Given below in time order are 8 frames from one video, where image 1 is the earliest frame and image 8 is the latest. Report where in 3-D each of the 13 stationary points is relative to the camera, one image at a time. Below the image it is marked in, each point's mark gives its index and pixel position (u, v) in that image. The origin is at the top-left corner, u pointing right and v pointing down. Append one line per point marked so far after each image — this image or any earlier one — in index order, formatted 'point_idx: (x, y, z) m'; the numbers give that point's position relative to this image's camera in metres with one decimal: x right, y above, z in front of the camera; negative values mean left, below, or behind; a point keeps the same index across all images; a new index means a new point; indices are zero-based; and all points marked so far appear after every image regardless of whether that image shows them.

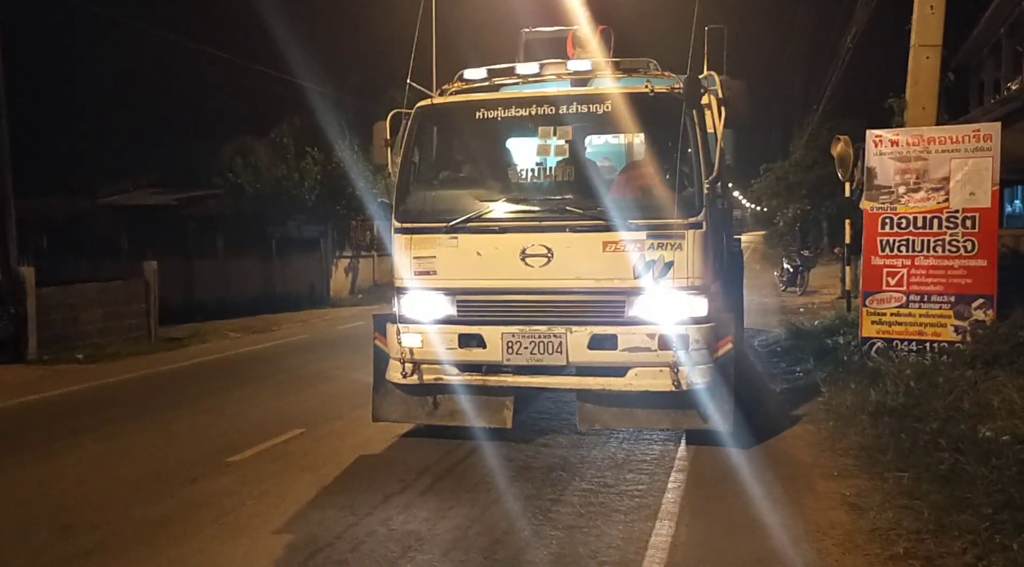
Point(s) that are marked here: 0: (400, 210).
0: (-0.8, +0.5, +6.5) m
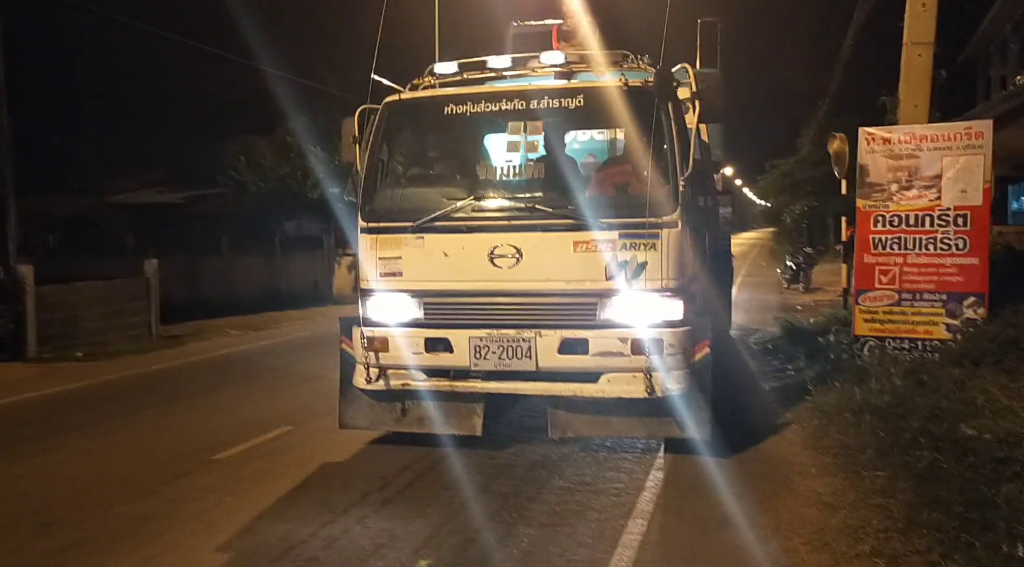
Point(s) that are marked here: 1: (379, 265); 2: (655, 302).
0: (-1.0, +0.5, +6.2) m
1: (-0.9, +0.1, +6.1) m
2: (+0.8, -0.1, +5.6) m
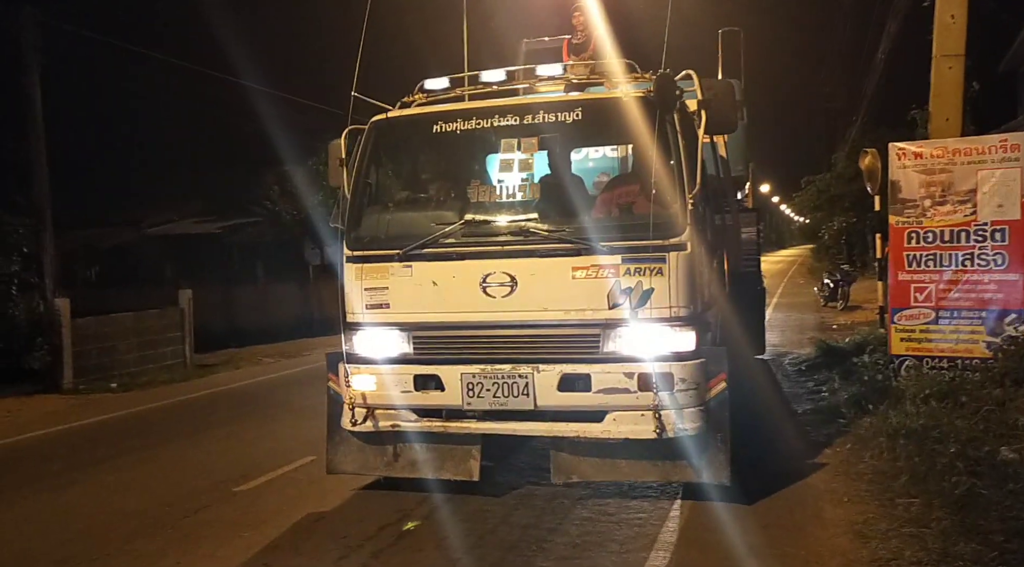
0: (-1.0, +0.3, +5.8) m
1: (-0.9, -0.1, +5.6) m
2: (+0.8, -0.3, +5.1) m
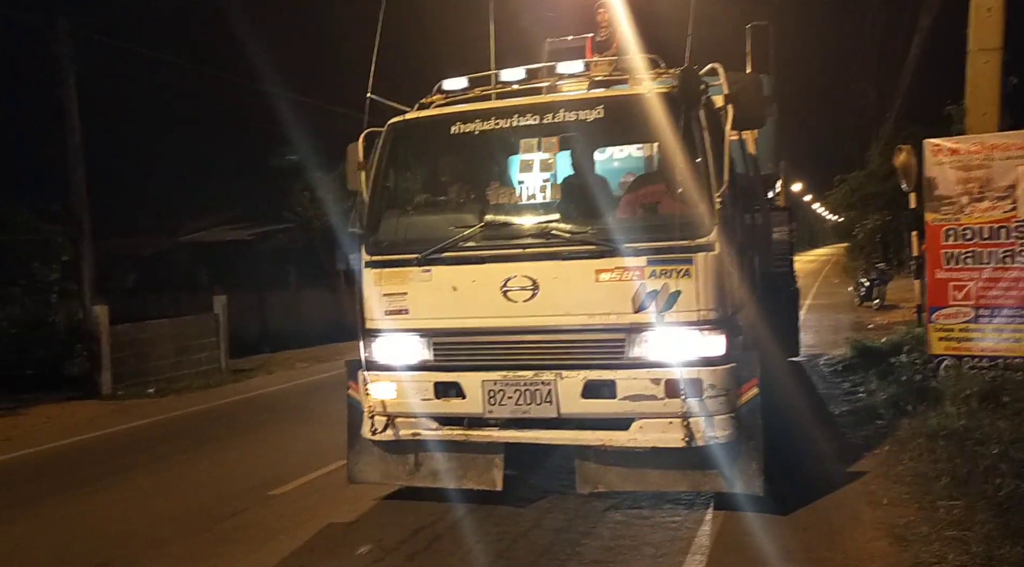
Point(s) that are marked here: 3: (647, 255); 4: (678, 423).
0: (-0.8, +0.2, +5.6) m
1: (-0.7, -0.1, +5.5) m
2: (+0.9, -0.3, +4.9) m
3: (+0.7, +0.1, +5.0) m
4: (+0.9, -0.7, +5.0) m
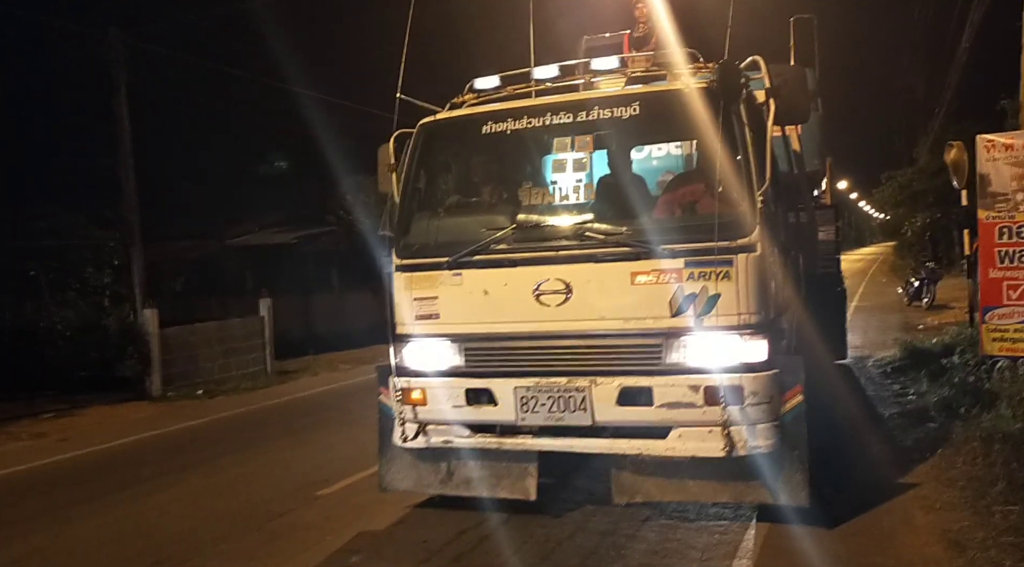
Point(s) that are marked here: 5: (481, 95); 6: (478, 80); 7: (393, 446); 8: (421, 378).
0: (-0.7, +0.2, +5.5) m
1: (-0.6, -0.1, +5.4) m
2: (+1.1, -0.3, +4.7) m
3: (+0.9, +0.1, +4.8) m
4: (+1.0, -0.7, +4.8) m
5: (-0.2, +1.2, +6.0) m
6: (-0.2, +1.3, +6.0) m
7: (-0.7, -1.0, +5.6) m
8: (-0.5, -0.5, +5.3) m
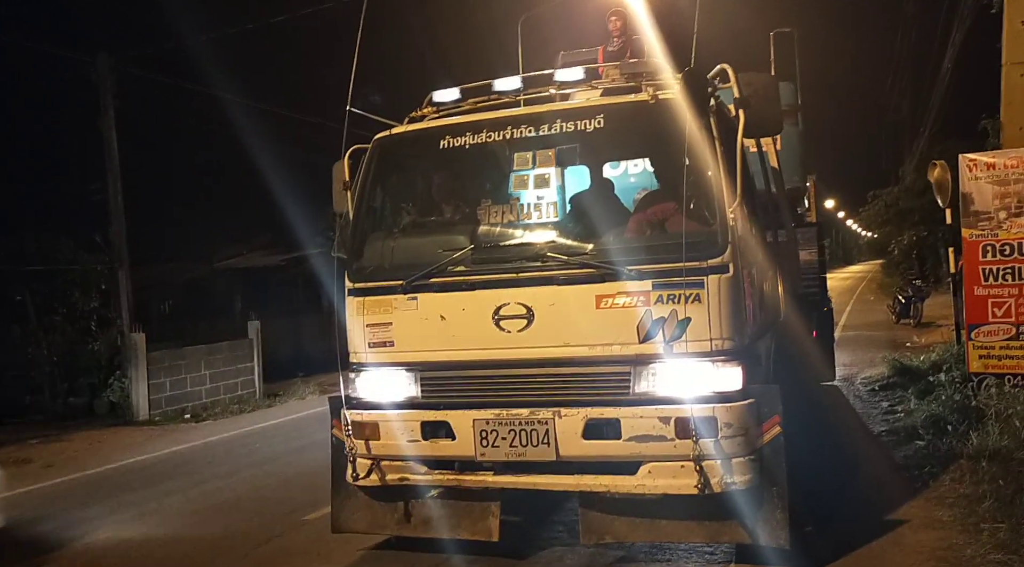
0: (-0.9, +0.1, +5.2) m
1: (-0.8, -0.3, +5.0) m
2: (+0.9, -0.4, +4.4) m
3: (+0.7, 0.0, +4.5) m
4: (+0.8, -0.9, +4.4) m
5: (-0.4, +1.1, +5.7) m
6: (-0.4, +1.2, +5.7) m
7: (-0.9, -1.1, +5.3) m
8: (-0.7, -0.7, +5.0) m
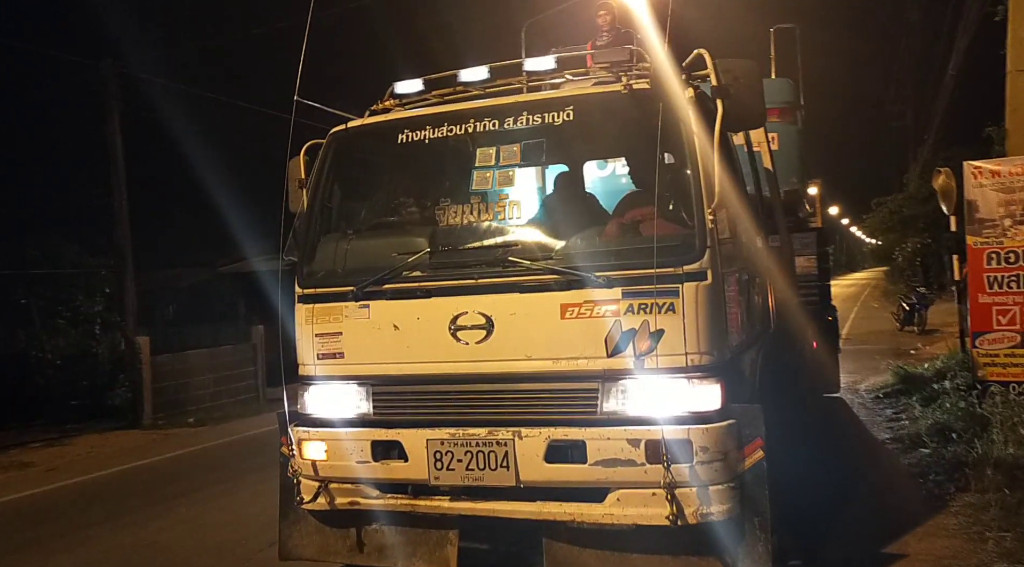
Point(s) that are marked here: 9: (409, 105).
0: (-1.1, +0.1, +4.8) m
1: (-1.0, -0.3, +4.6) m
2: (+0.7, -0.4, +4.0) m
3: (+0.5, 0.0, +4.1) m
4: (+0.6, -0.9, +4.0) m
5: (-0.6, +1.0, +5.3) m
6: (-0.6, +1.1, +5.3) m
7: (-1.1, -1.1, +4.8) m
8: (-0.9, -0.7, +4.6) m
9: (-0.6, +1.0, +5.2) m
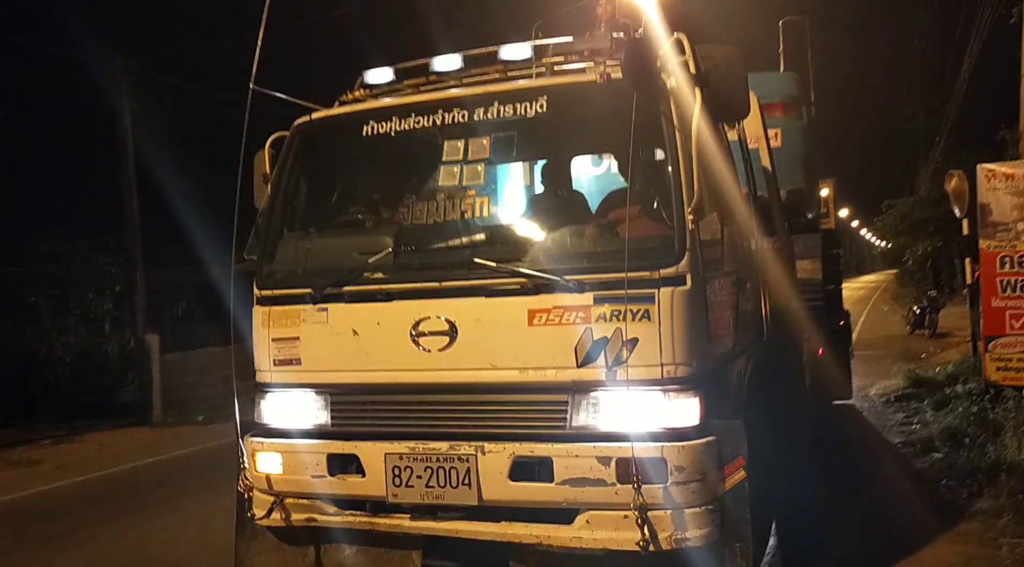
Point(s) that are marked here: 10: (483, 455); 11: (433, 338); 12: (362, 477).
0: (-1.2, +0.1, +4.5) m
1: (-1.1, -0.3, +4.3) m
2: (+0.6, -0.5, +3.7) m
3: (+0.3, 0.0, +3.8) m
4: (+0.5, -0.9, +3.7) m
5: (-0.7, +1.0, +5.0) m
6: (-0.7, +1.1, +5.0) m
7: (-1.3, -1.1, +4.6) m
8: (-1.1, -0.7, +4.3) m
9: (-0.7, +1.0, +4.9) m
10: (-0.1, -0.7, +3.8) m
11: (-0.3, -0.2, +4.0) m
12: (-0.6, -0.8, +4.1) m
